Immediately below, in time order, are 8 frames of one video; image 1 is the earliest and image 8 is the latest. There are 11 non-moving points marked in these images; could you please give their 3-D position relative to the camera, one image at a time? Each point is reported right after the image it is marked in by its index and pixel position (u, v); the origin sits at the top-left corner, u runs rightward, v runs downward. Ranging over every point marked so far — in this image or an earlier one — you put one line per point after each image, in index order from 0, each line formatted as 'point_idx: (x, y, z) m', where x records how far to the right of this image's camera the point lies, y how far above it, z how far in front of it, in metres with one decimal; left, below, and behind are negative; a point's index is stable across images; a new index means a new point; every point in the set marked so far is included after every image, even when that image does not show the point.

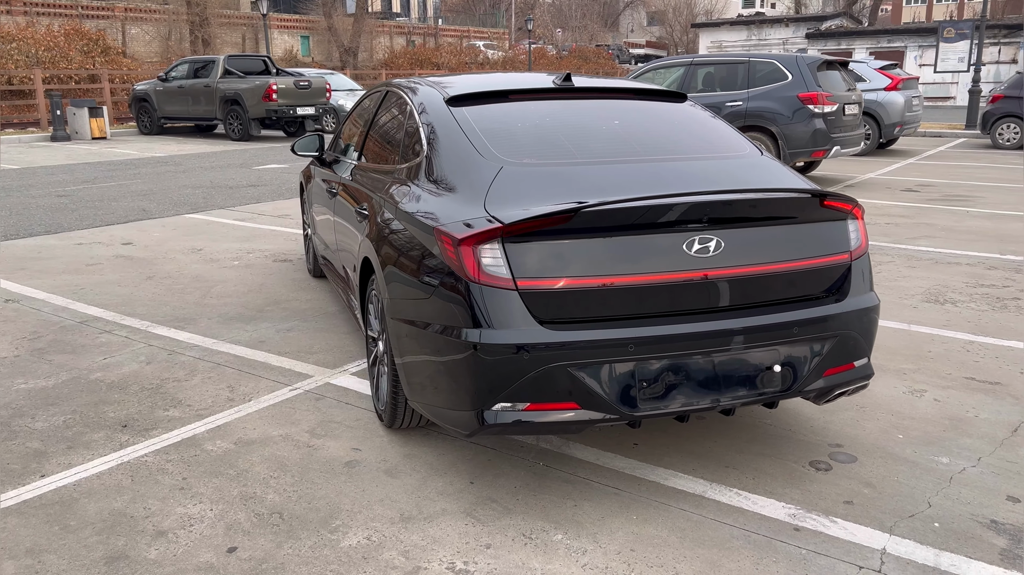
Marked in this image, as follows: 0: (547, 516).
0: (+0.1, -0.8, +2.9) m
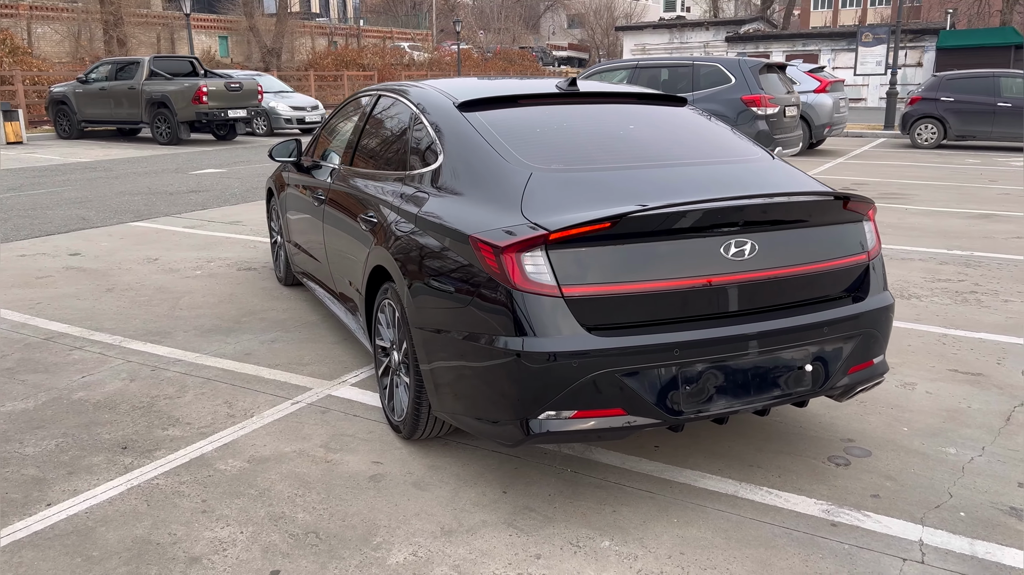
0: (+0.3, -0.8, +2.9) m
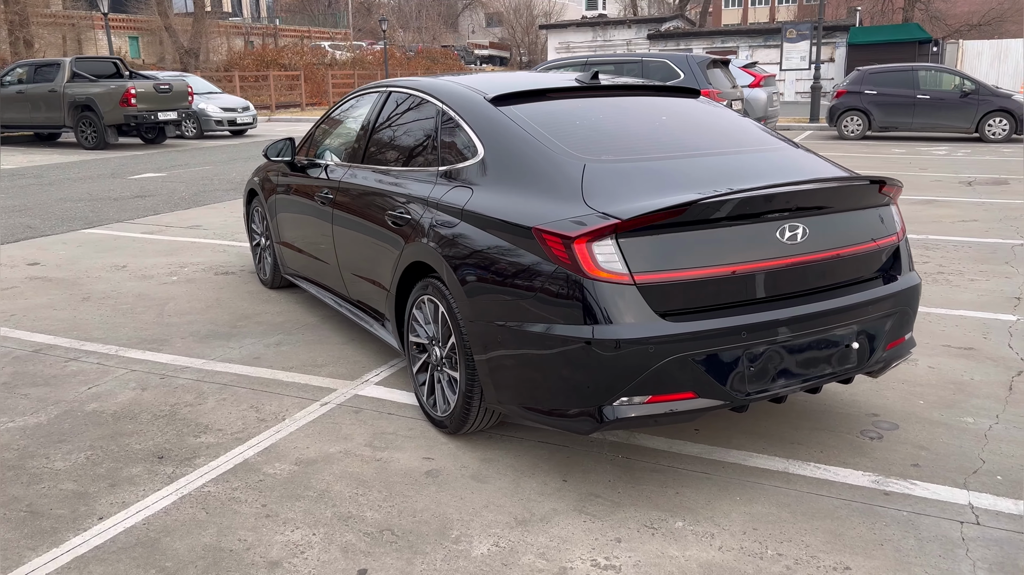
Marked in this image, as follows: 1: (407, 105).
0: (+0.5, -0.8, +3.0) m
1: (-0.6, +1.0, +4.4) m
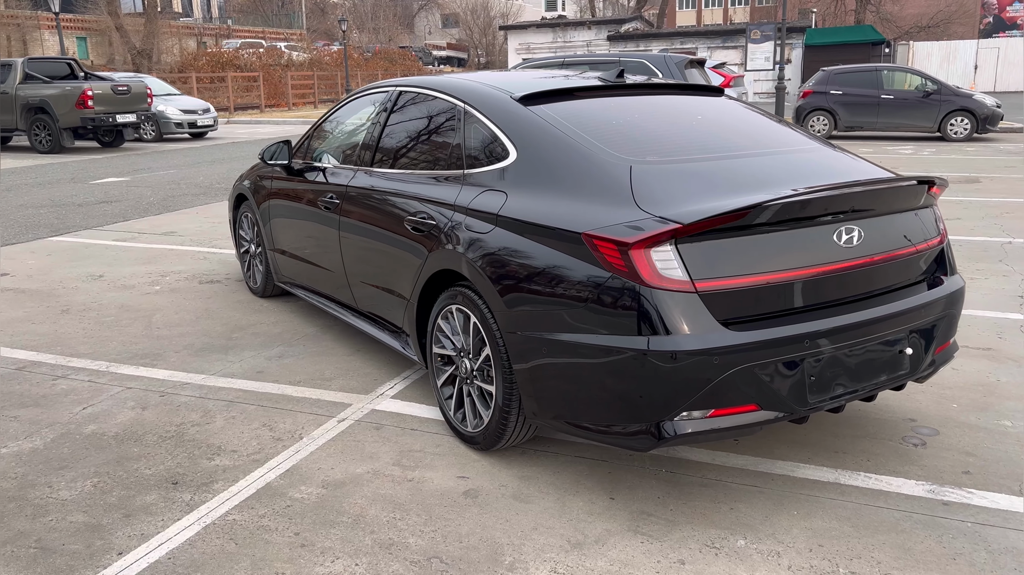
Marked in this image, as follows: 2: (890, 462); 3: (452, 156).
0: (+0.7, -0.8, +2.9) m
1: (-0.6, +0.9, +4.2) m
2: (+1.5, -0.7, +3.3) m
3: (-0.3, +0.6, +3.7) m
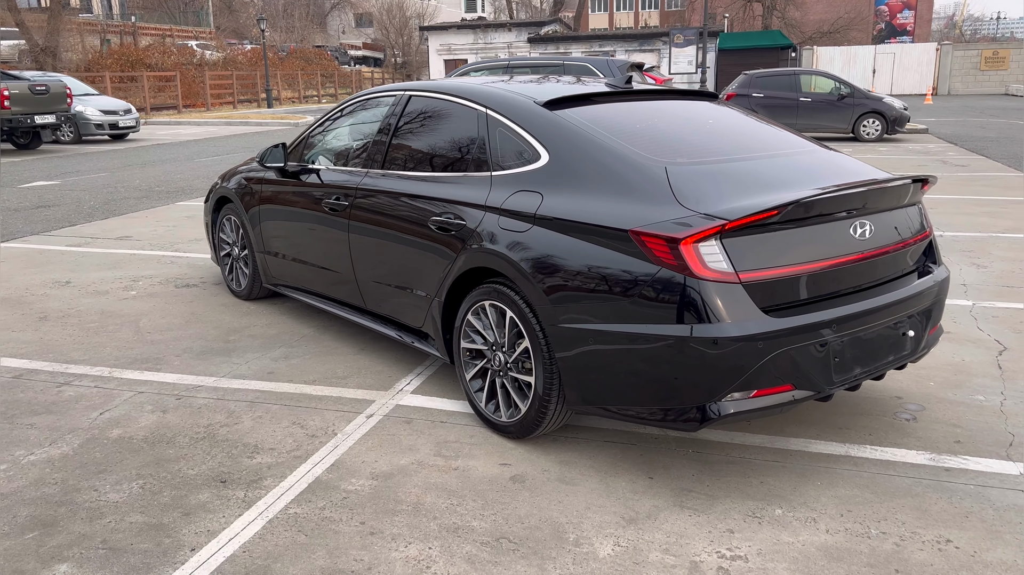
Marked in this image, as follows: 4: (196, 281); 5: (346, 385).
0: (+0.9, -0.8, +3.1) m
1: (-0.5, +0.9, +4.4) m
2: (+1.6, -0.6, +3.6) m
3: (-0.2, +0.6, +3.8) m
4: (-2.4, 0.0, +6.4) m
5: (-0.8, -0.5, +4.2) m
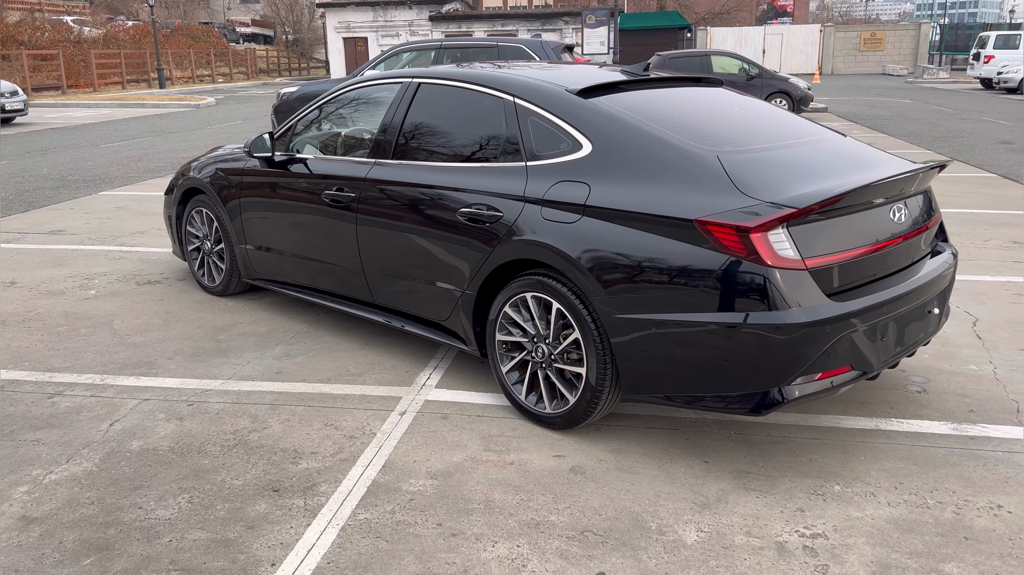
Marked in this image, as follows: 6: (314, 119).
0: (+1.1, -0.7, +3.2) m
1: (-0.5, +1.0, +4.3) m
2: (+1.8, -0.5, +3.8) m
3: (0.0, +0.6, +3.8) m
4: (-2.5, +0.1, +6.0) m
5: (-0.7, -0.5, +4.1) m
6: (-1.1, +1.0, +4.9) m
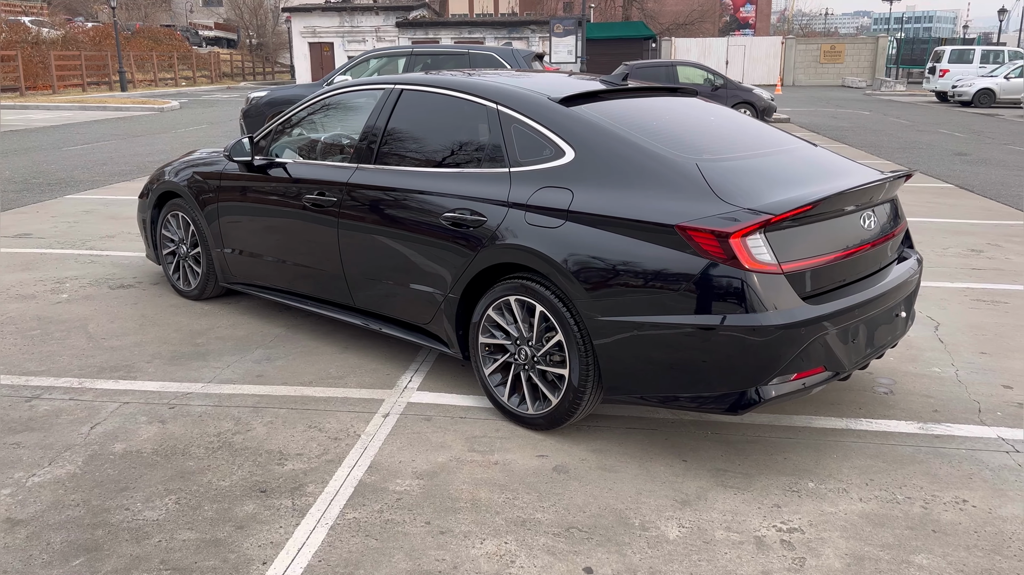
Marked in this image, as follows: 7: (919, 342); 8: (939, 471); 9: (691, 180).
0: (+1.1, -0.7, +3.4) m
1: (-0.6, +0.9, +4.3) m
2: (+1.7, -0.6, +3.9) m
3: (-0.1, +0.6, +3.8) m
4: (-2.7, 0.0, +6.0) m
5: (-0.8, -0.5, +4.2) m
6: (-1.3, +1.0, +4.9) m
7: (+2.3, -0.3, +4.9) m
8: (+1.7, -0.7, +3.4) m
9: (+0.7, +0.4, +3.3) m
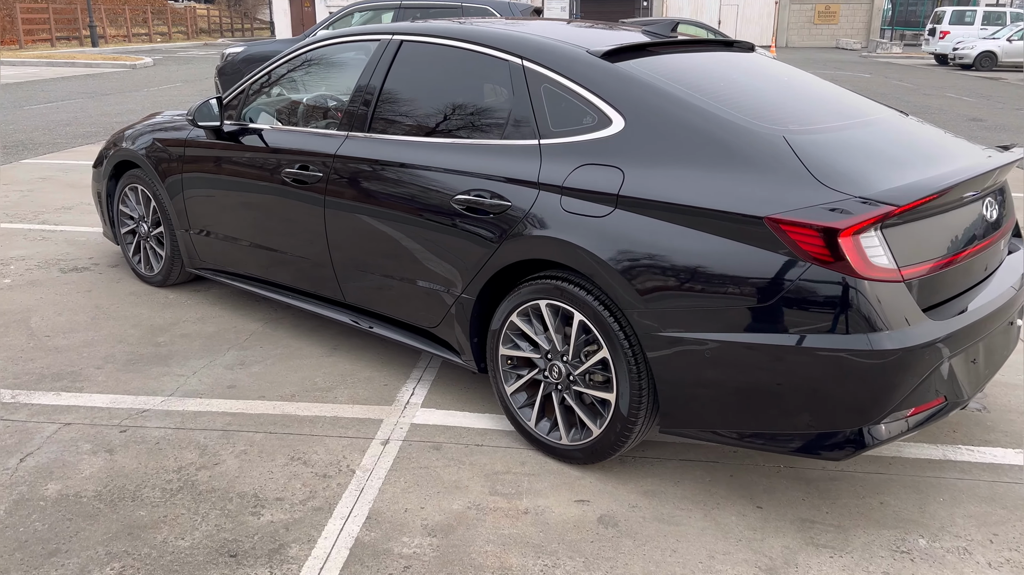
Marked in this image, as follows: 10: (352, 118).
0: (+1.2, -0.7, +2.7) m
1: (-0.5, +1.0, +3.6) m
2: (+1.8, -0.6, +3.3) m
3: (0.0, +0.6, +3.1) m
4: (-2.6, +0.1, +5.2) m
5: (-0.7, -0.5, +3.5) m
6: (-1.2, +1.0, +4.2) m
7: (+2.4, -0.3, +4.2) m
8: (+1.8, -0.8, +2.7) m
9: (+0.8, +0.4, +2.6) m
10: (-0.6, +0.7, +3.6) m
